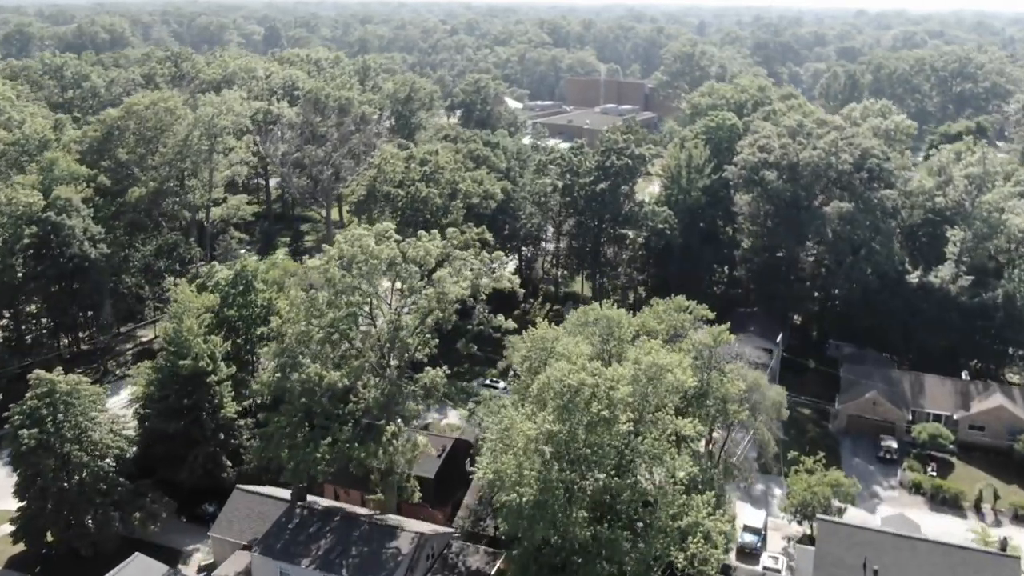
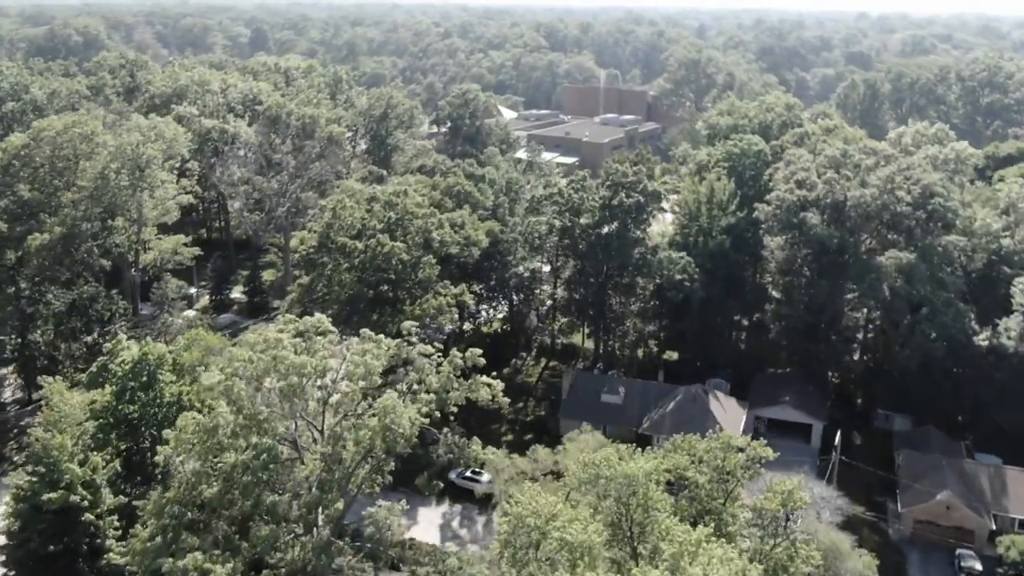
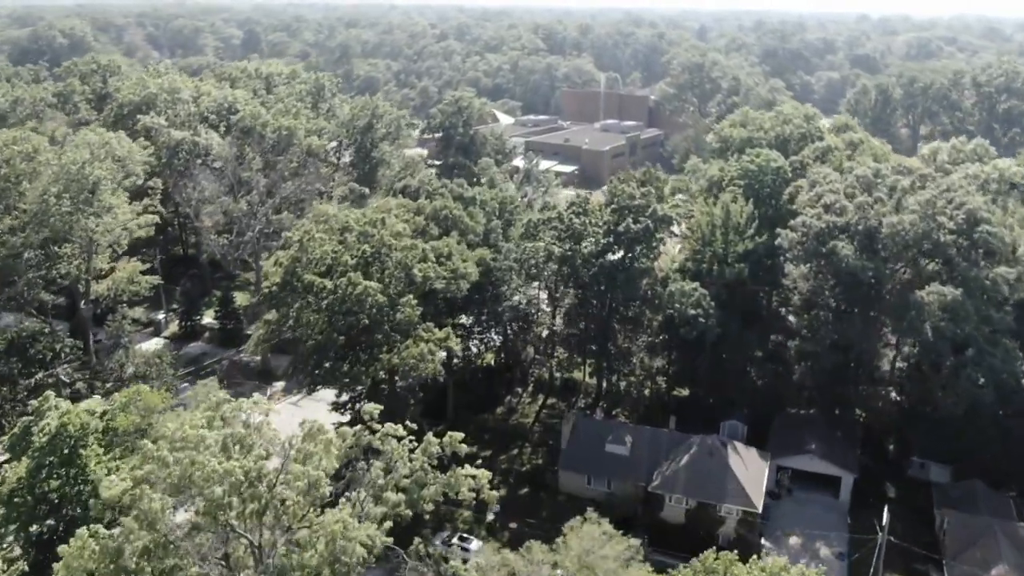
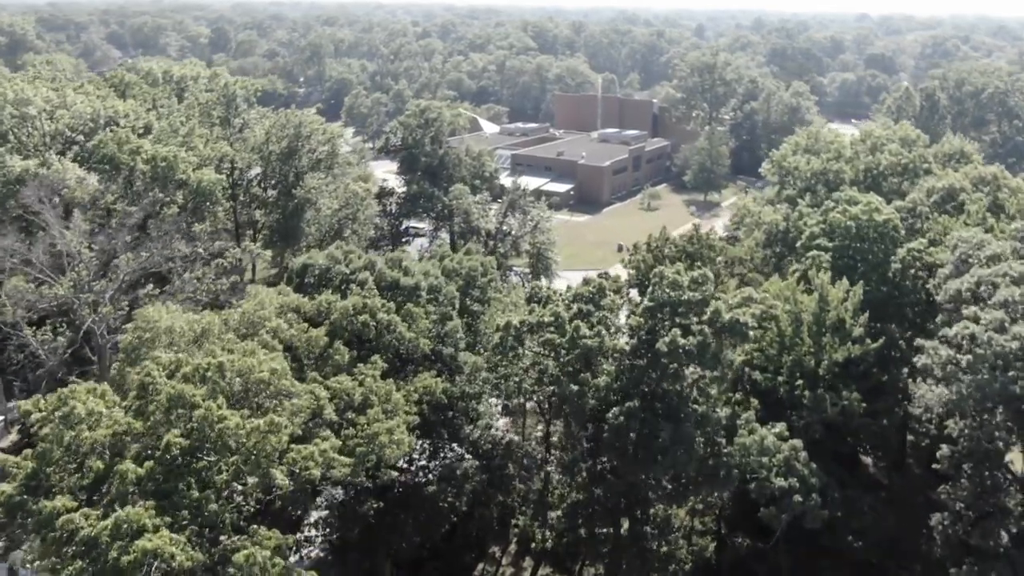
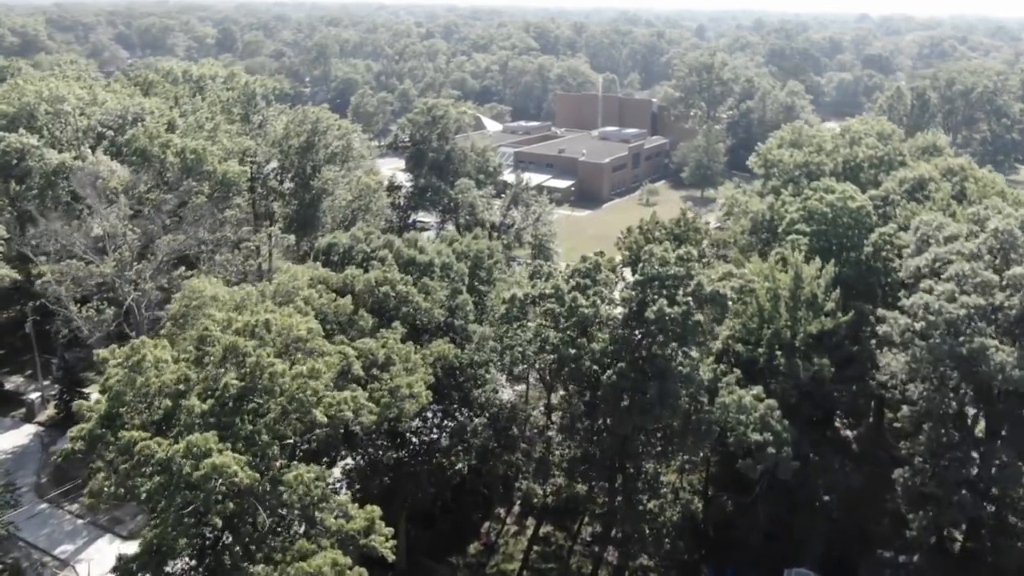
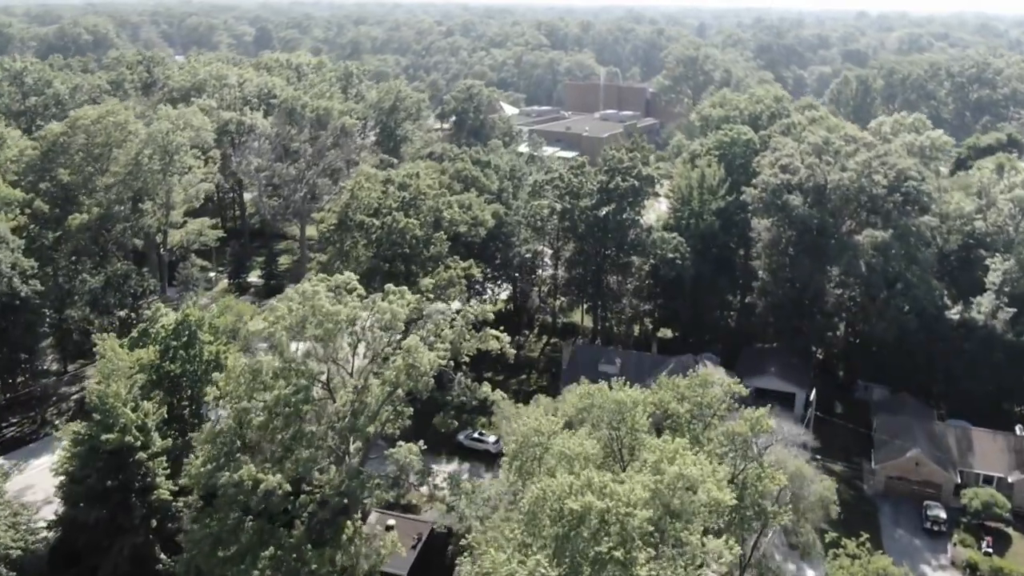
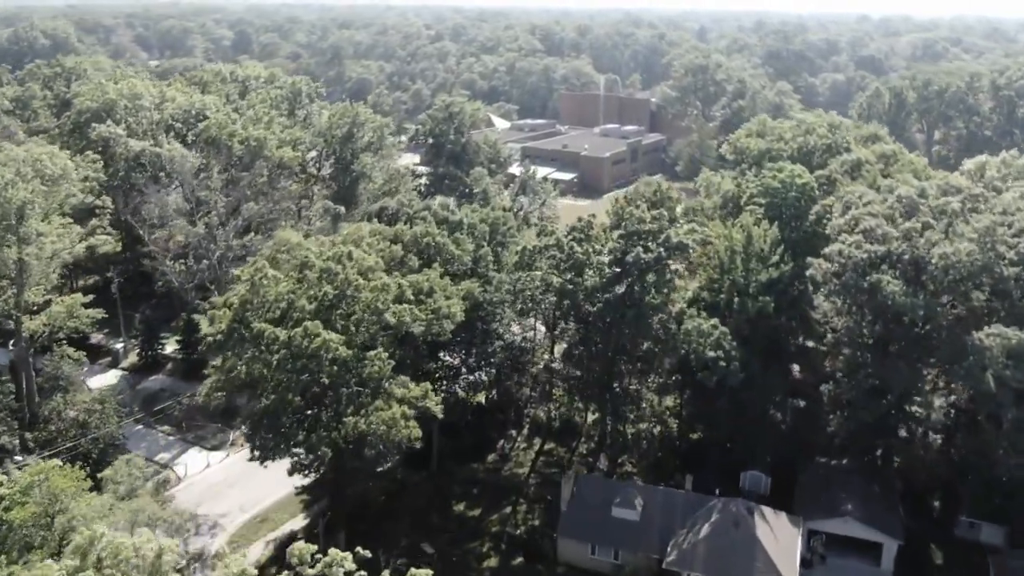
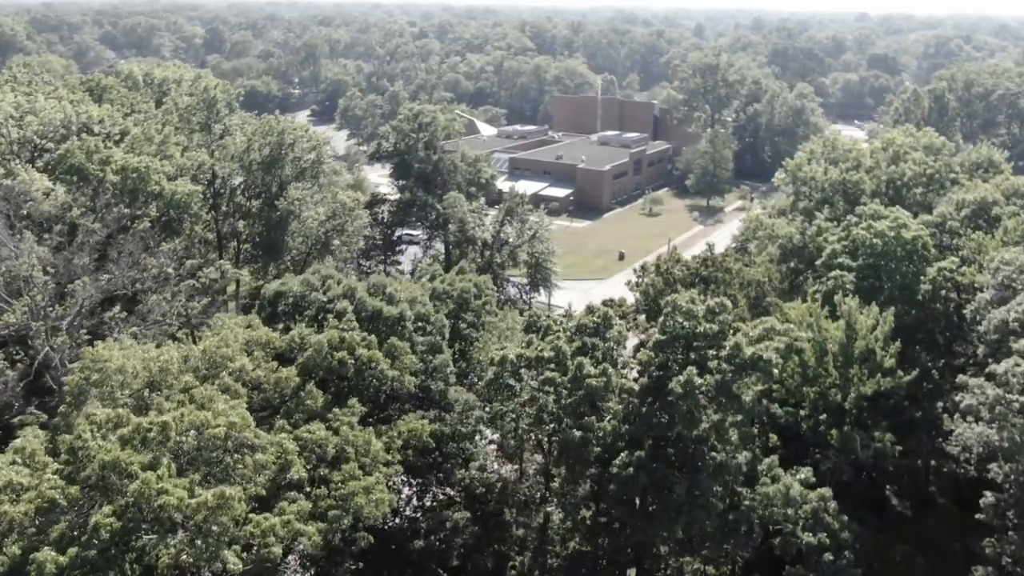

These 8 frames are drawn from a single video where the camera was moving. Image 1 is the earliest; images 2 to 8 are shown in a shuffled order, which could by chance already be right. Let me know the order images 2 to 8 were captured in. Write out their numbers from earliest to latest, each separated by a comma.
6, 2, 3, 7, 5, 4, 8
